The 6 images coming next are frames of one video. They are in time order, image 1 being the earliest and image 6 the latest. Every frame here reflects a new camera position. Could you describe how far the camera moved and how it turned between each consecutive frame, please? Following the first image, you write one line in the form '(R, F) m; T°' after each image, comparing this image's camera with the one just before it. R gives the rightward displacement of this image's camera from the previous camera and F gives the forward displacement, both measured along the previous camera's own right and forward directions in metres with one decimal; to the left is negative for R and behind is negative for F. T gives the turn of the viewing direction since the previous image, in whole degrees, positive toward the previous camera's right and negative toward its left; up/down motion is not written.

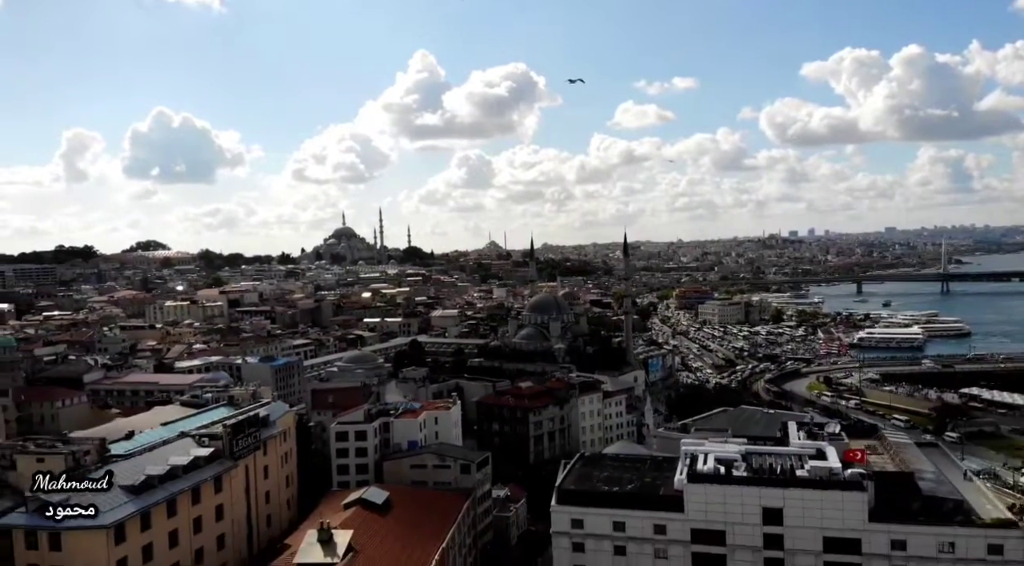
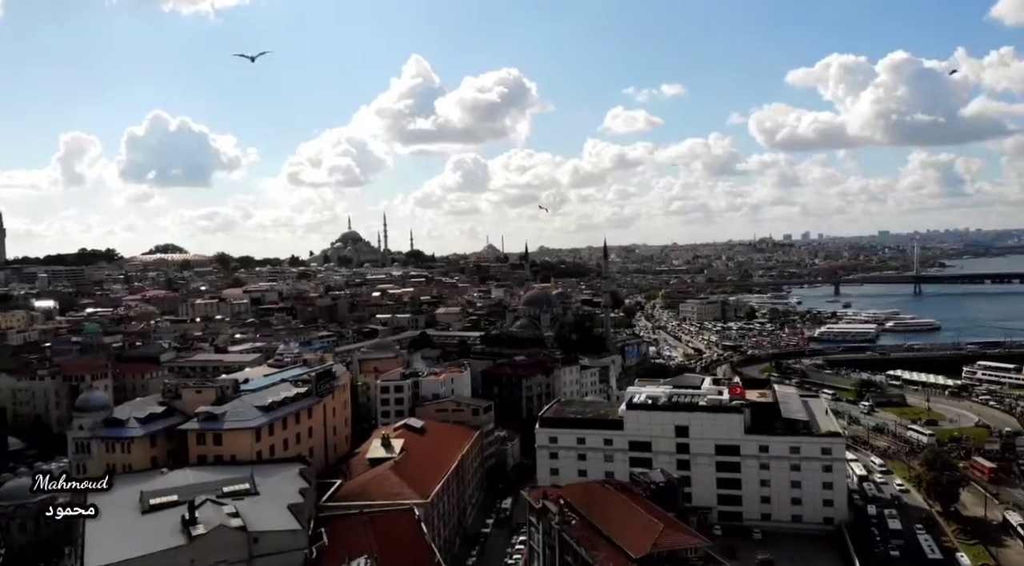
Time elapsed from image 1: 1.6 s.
(0.0, -5.1) m; 0°
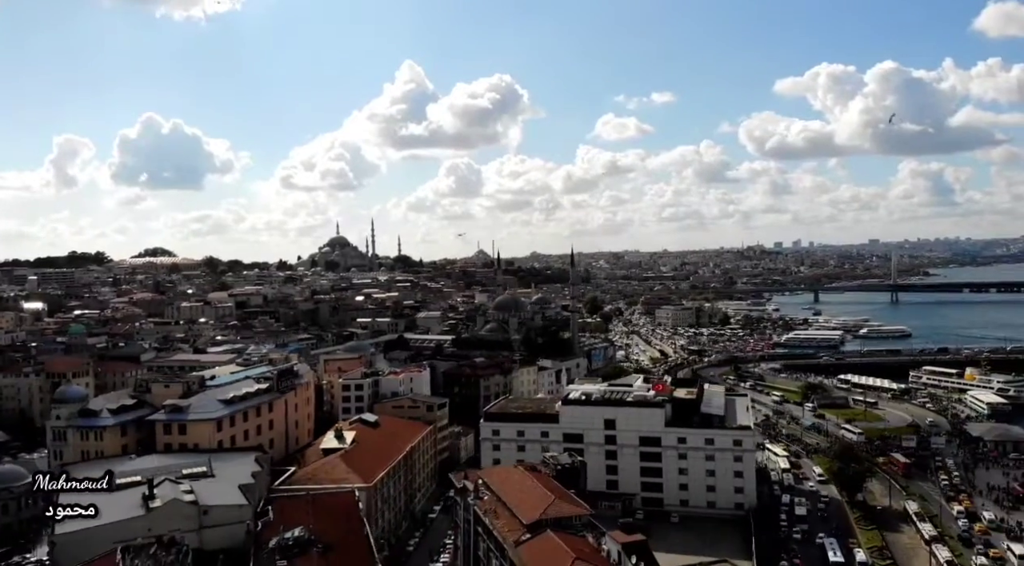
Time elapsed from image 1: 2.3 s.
(+1.0, -1.4) m; 0°
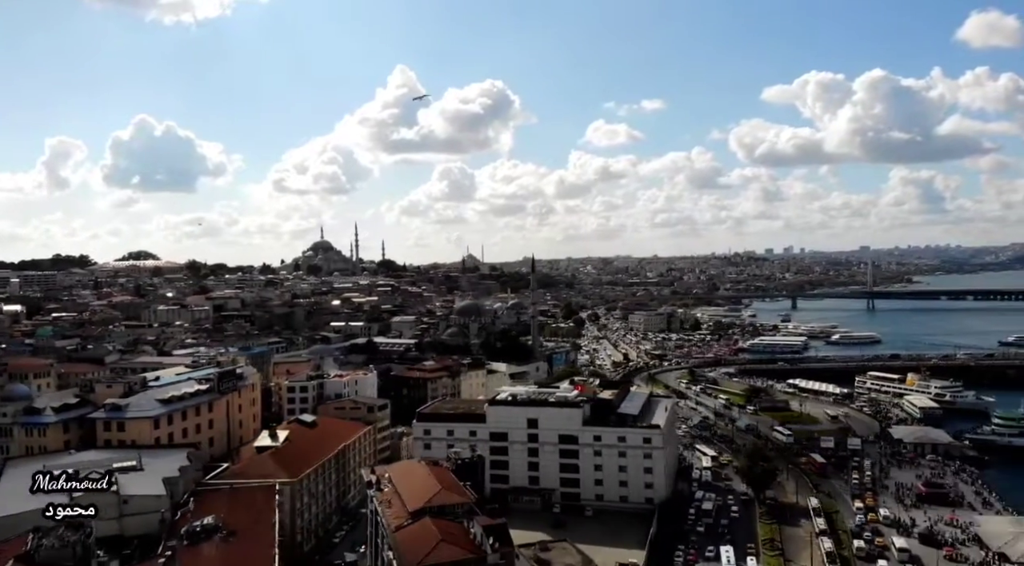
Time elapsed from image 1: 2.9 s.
(+1.4, -1.0) m; 0°
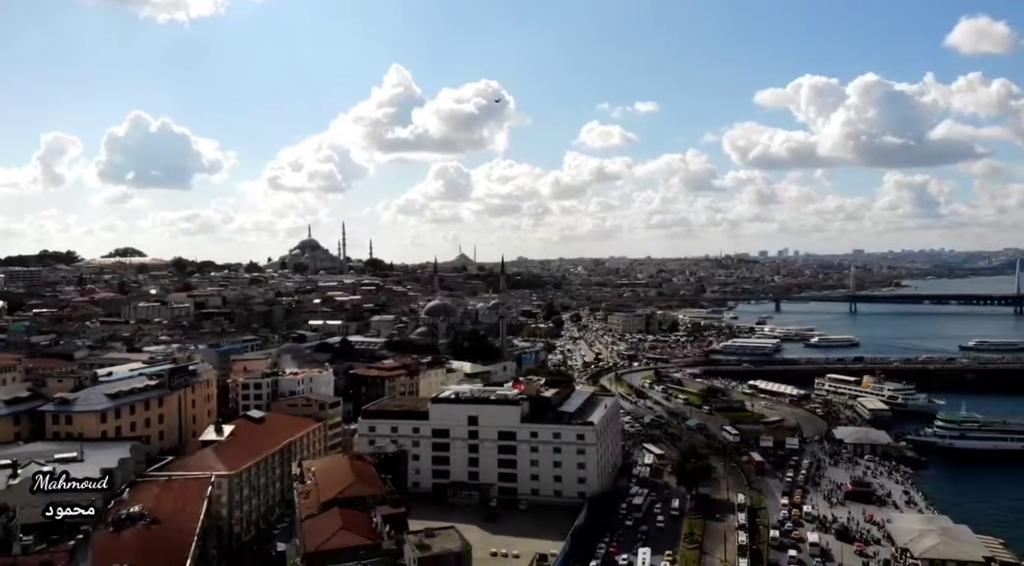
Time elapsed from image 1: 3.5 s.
(+1.2, -0.6) m; 0°
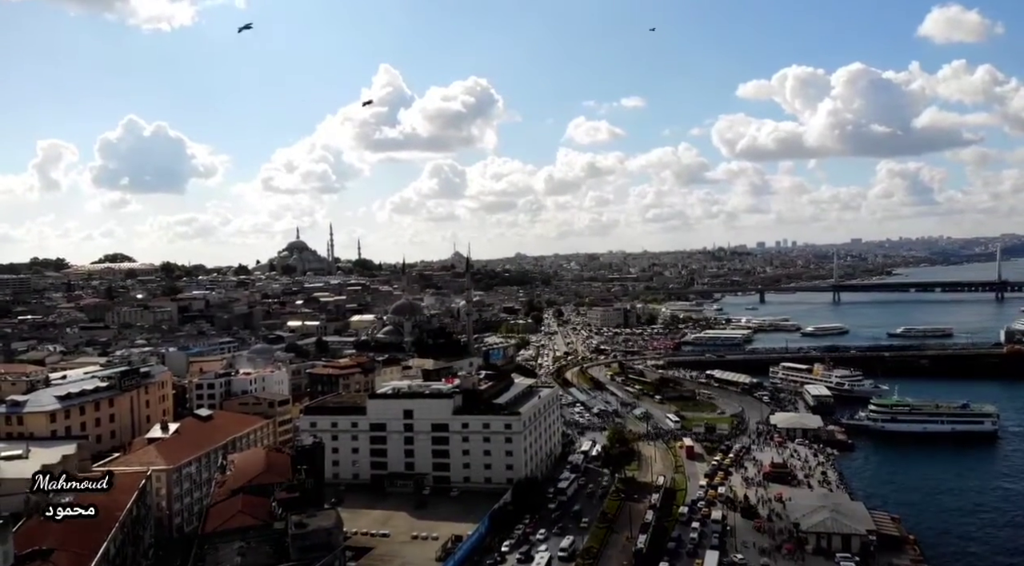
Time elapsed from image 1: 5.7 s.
(+1.7, -1.0) m; 0°
